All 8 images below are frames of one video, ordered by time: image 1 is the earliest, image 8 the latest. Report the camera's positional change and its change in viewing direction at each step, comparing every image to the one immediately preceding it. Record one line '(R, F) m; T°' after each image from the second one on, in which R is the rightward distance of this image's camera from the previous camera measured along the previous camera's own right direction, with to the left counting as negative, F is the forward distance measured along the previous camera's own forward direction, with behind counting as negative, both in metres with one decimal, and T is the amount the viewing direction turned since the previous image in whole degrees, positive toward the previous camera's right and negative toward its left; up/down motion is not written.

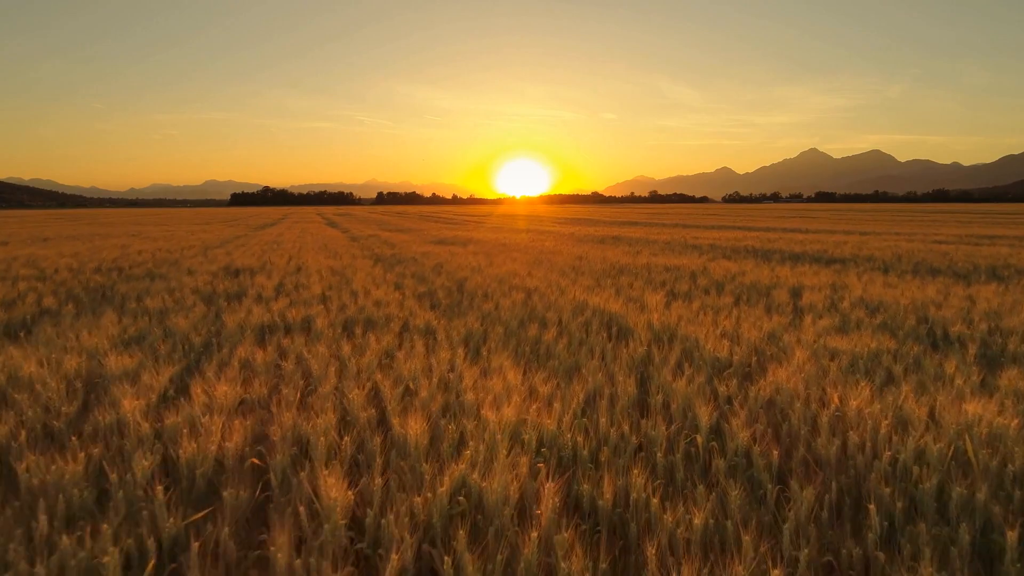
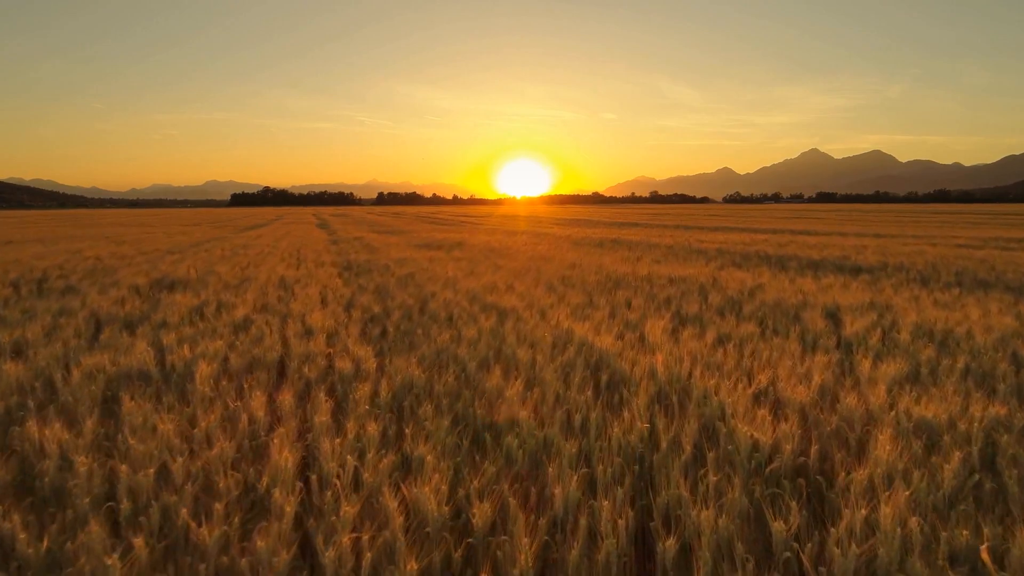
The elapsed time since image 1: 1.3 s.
(+0.2, +1.0) m; 0°
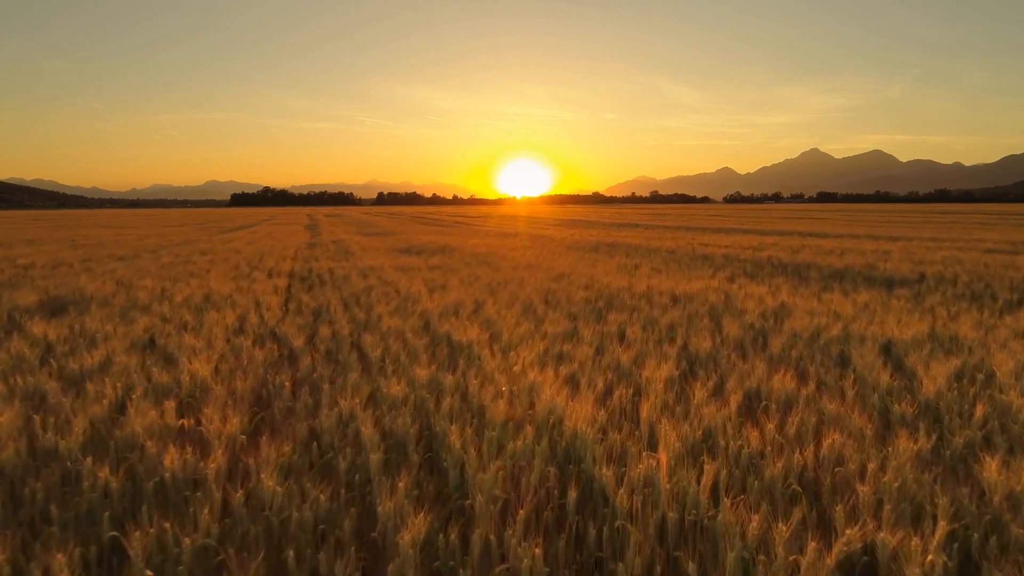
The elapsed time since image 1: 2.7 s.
(+0.3, +1.1) m; 0°
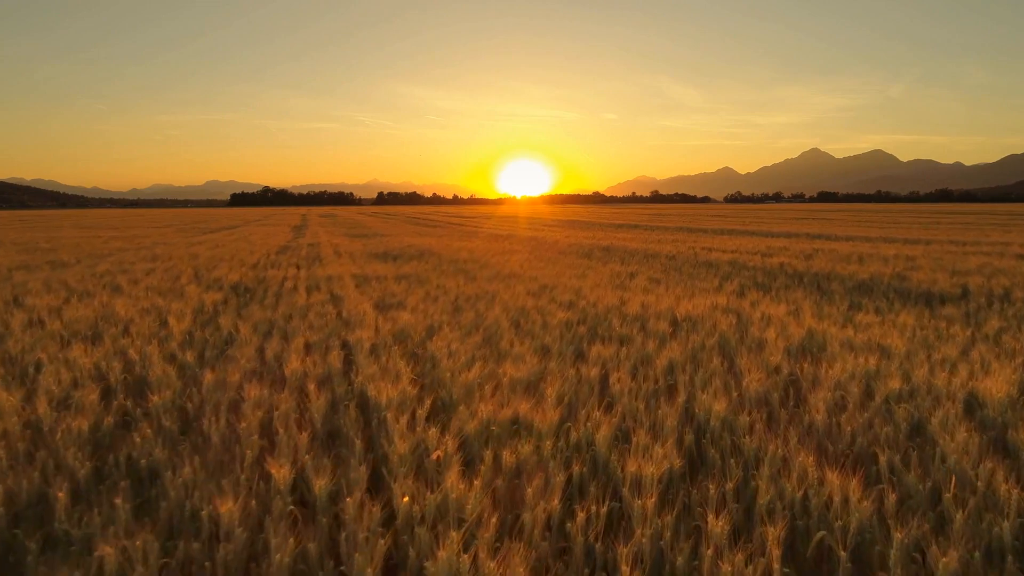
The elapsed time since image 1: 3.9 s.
(+0.3, +1.0) m; 0°
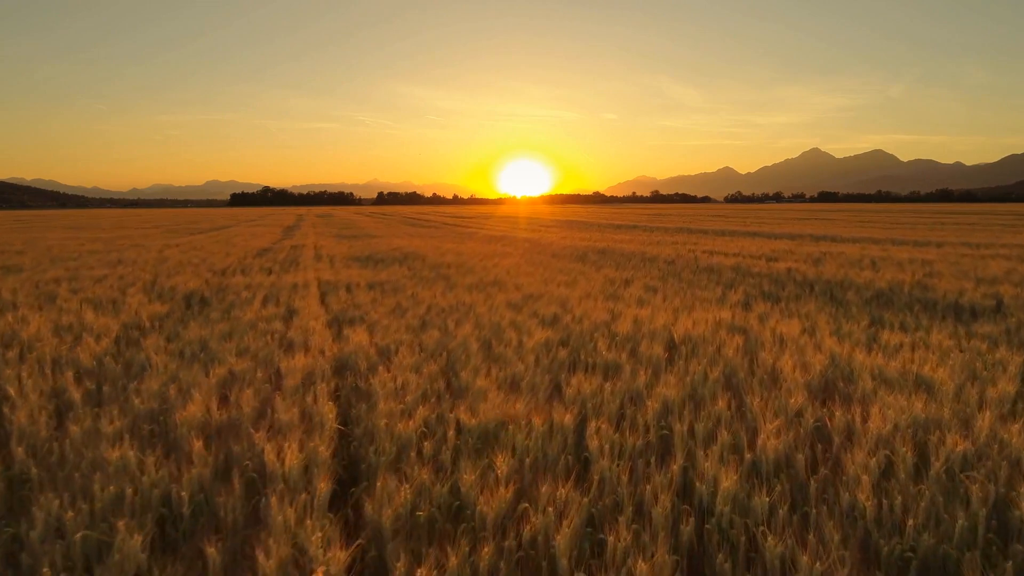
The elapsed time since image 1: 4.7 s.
(+0.2, +0.6) m; 0°
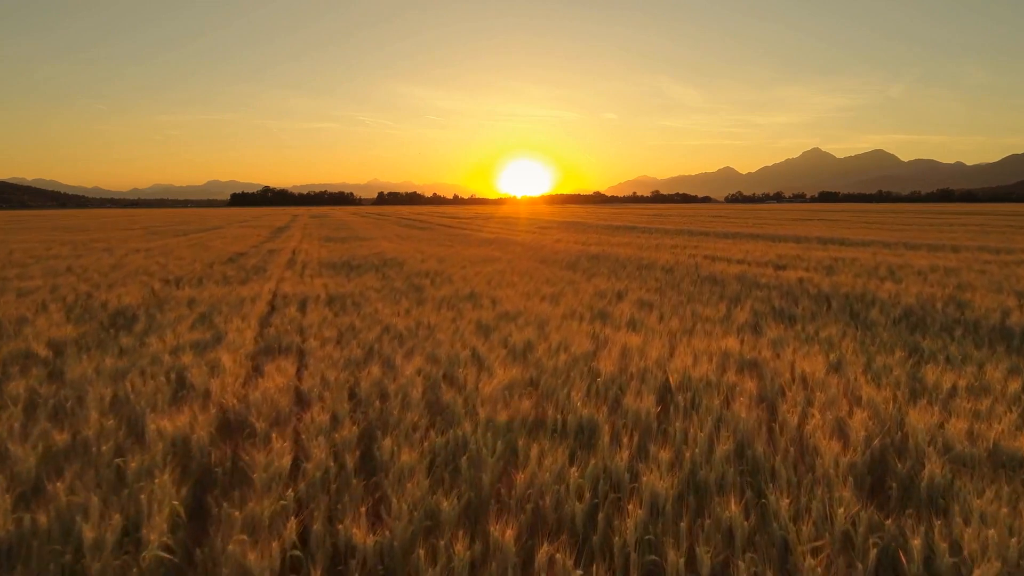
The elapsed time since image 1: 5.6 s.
(+0.3, +0.8) m; 0°
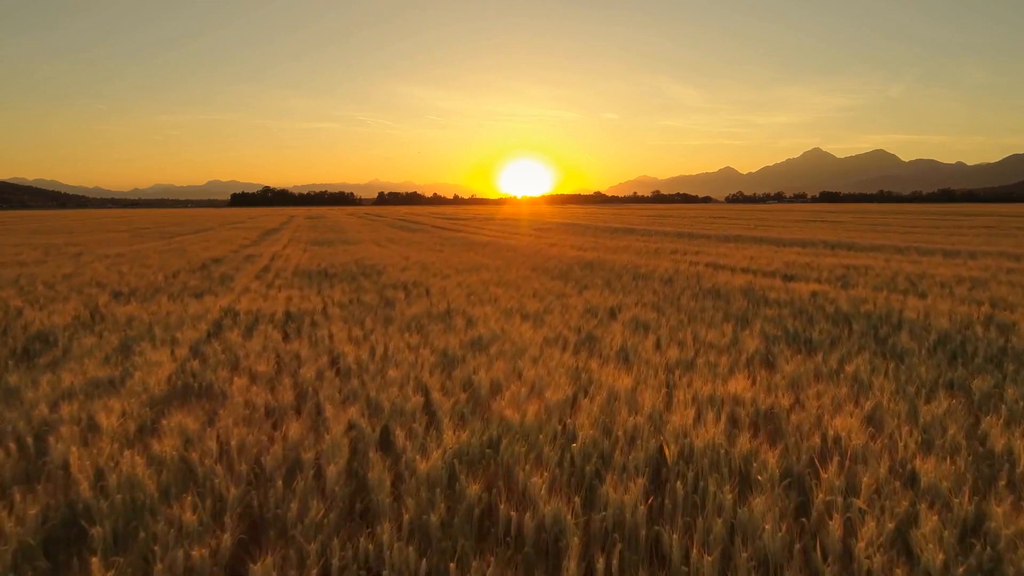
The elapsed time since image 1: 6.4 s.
(+0.2, +0.7) m; 0°
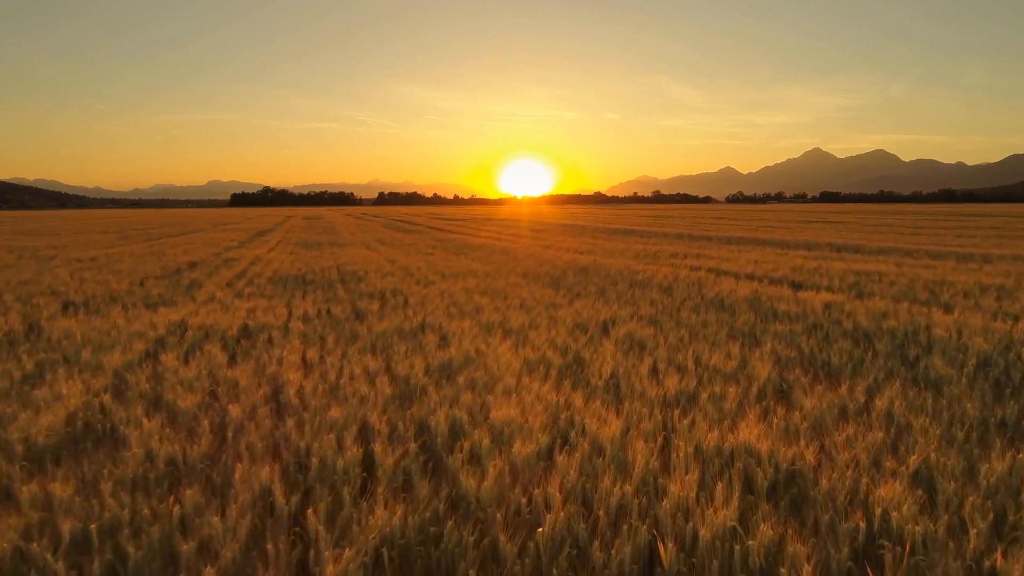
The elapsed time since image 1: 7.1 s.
(+0.2, +0.6) m; 0°
